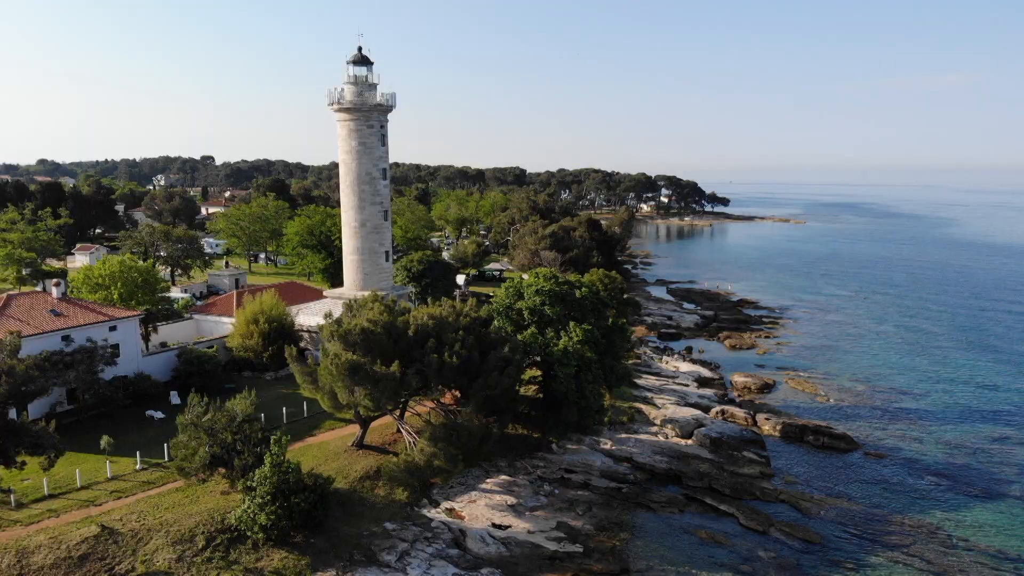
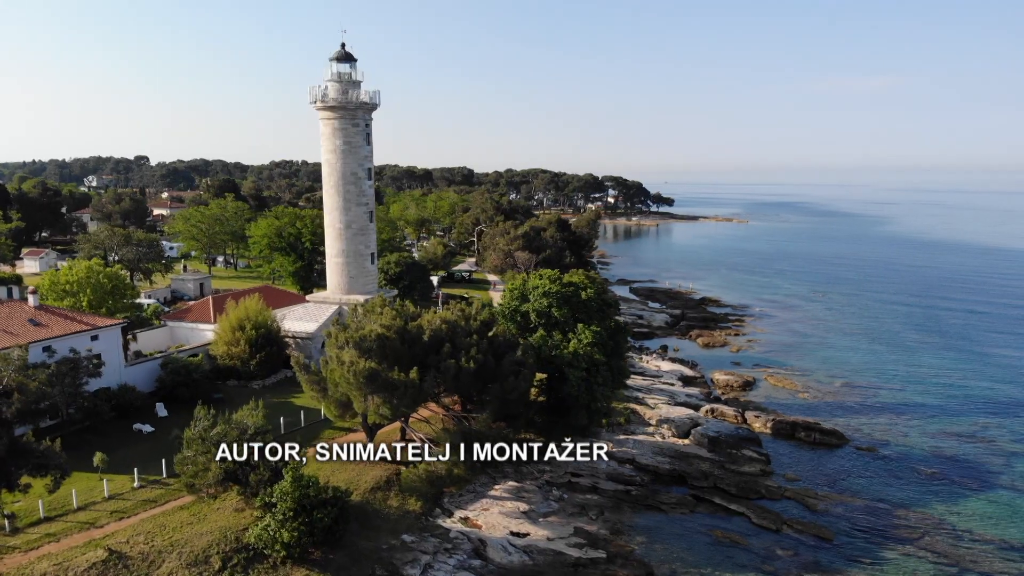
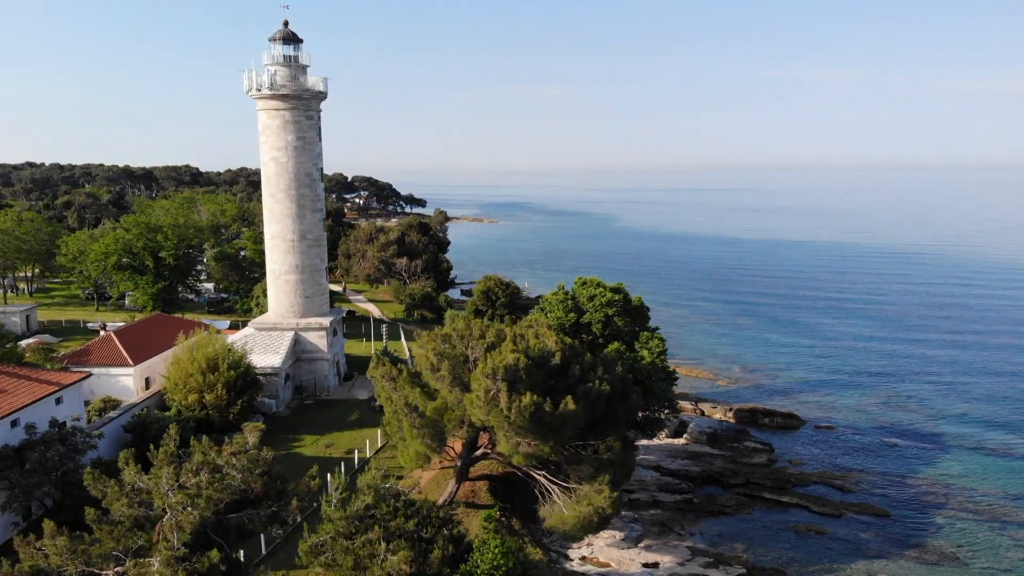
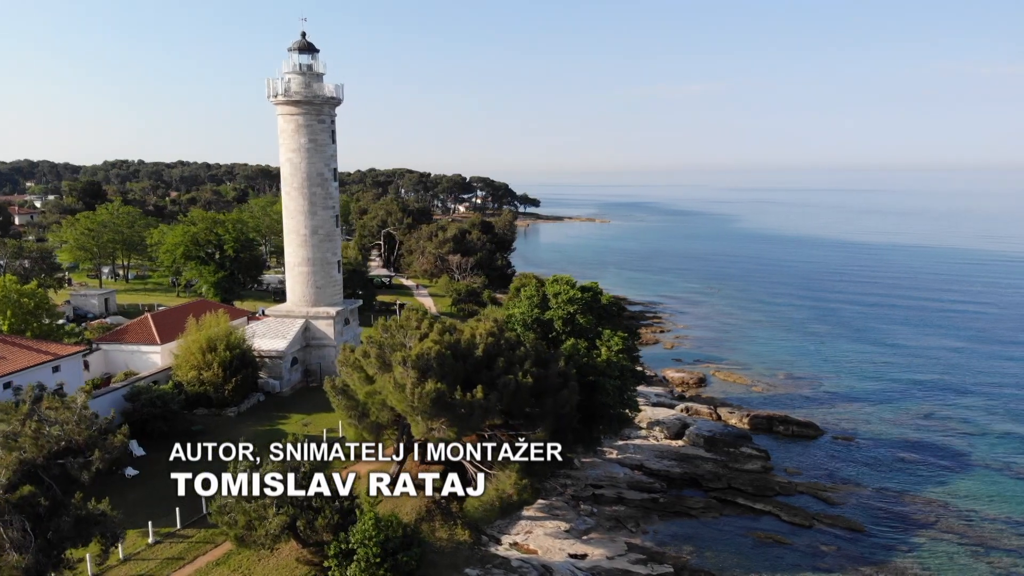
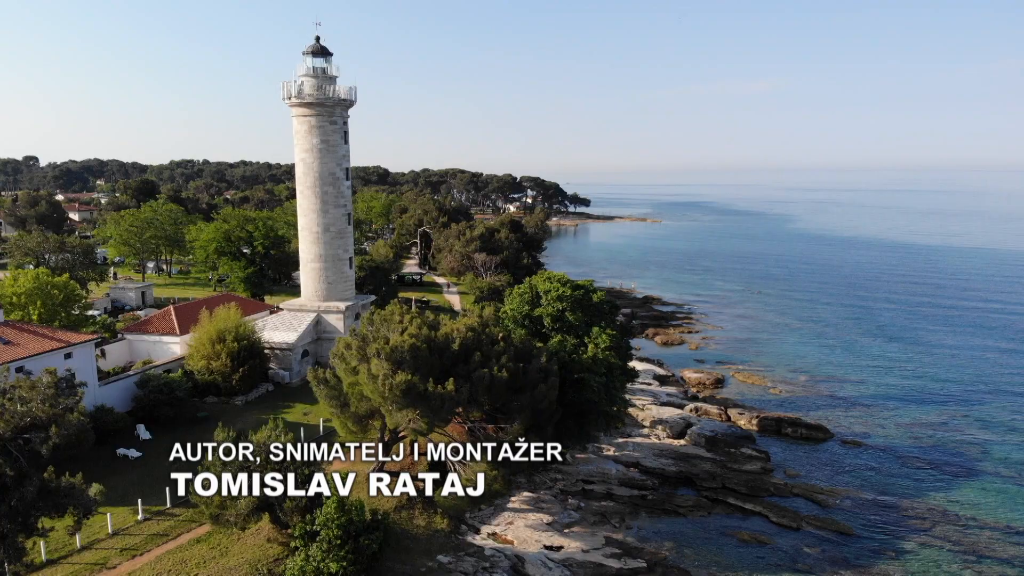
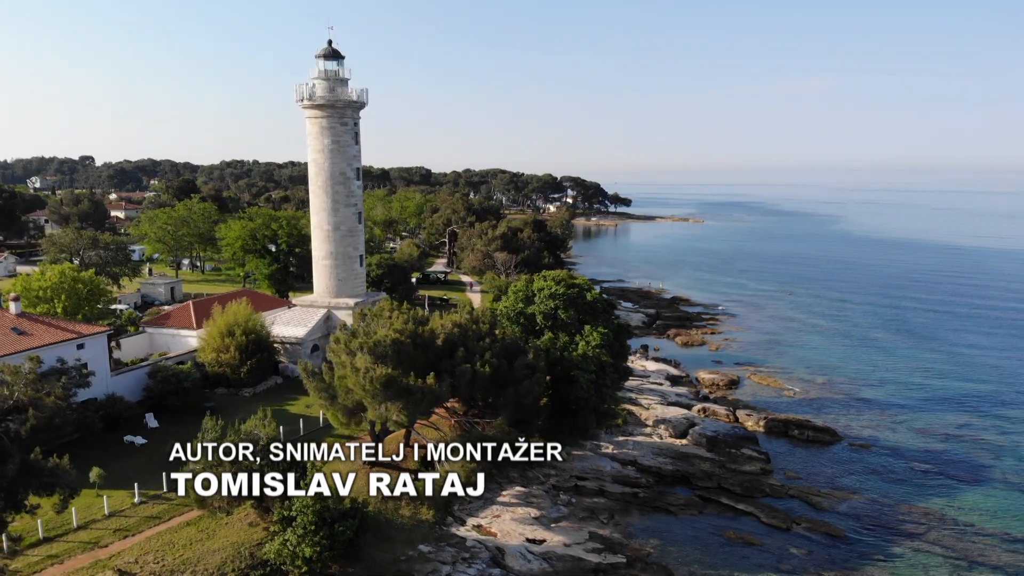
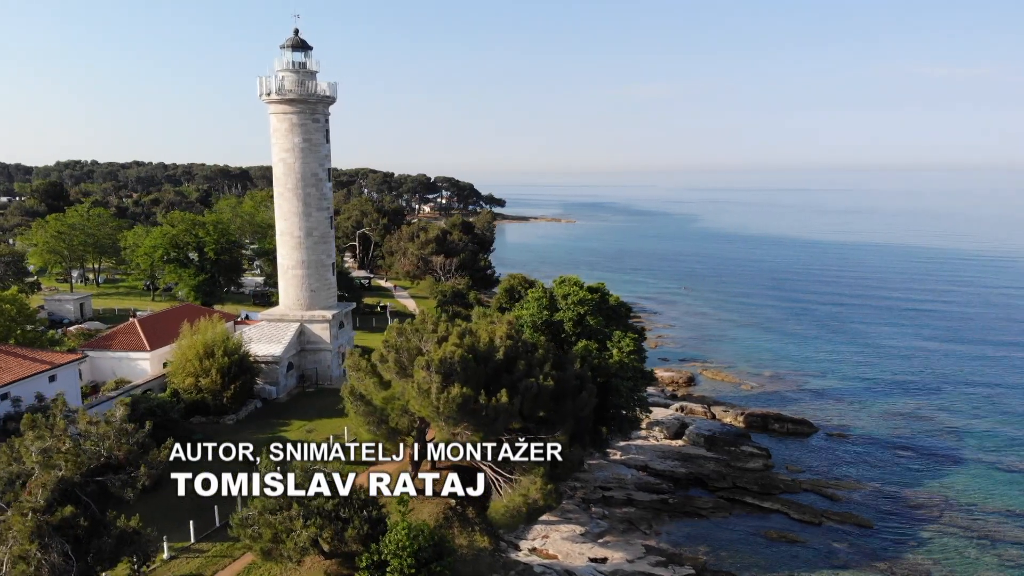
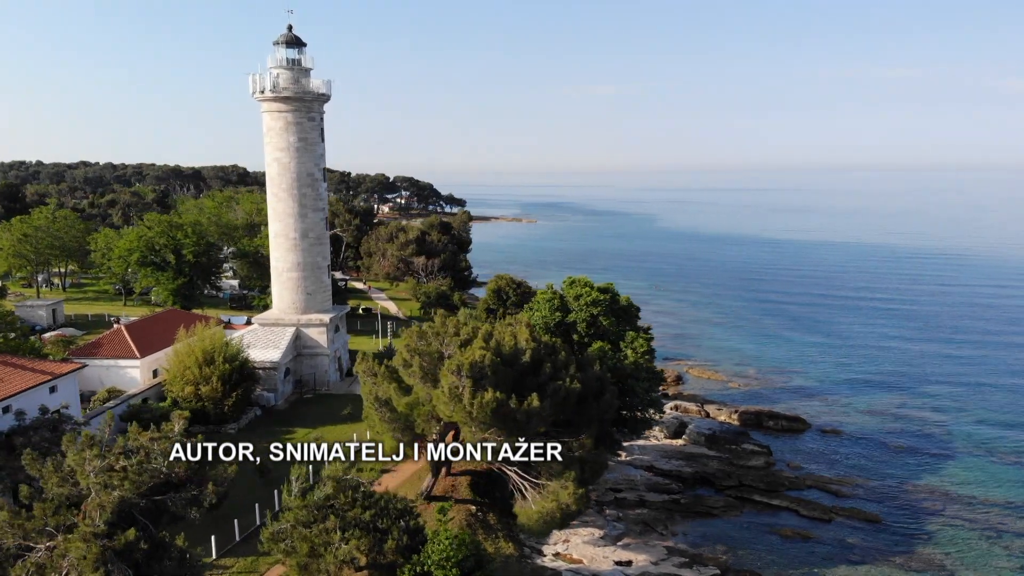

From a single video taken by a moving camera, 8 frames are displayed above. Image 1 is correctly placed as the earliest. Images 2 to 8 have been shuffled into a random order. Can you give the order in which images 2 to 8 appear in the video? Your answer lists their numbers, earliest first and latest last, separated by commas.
2, 6, 5, 4, 7, 8, 3
